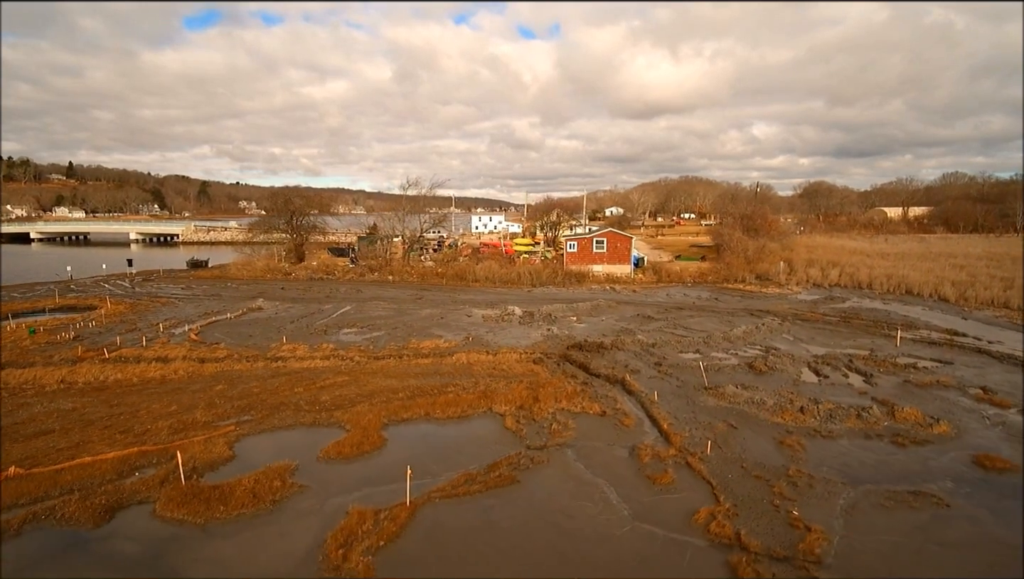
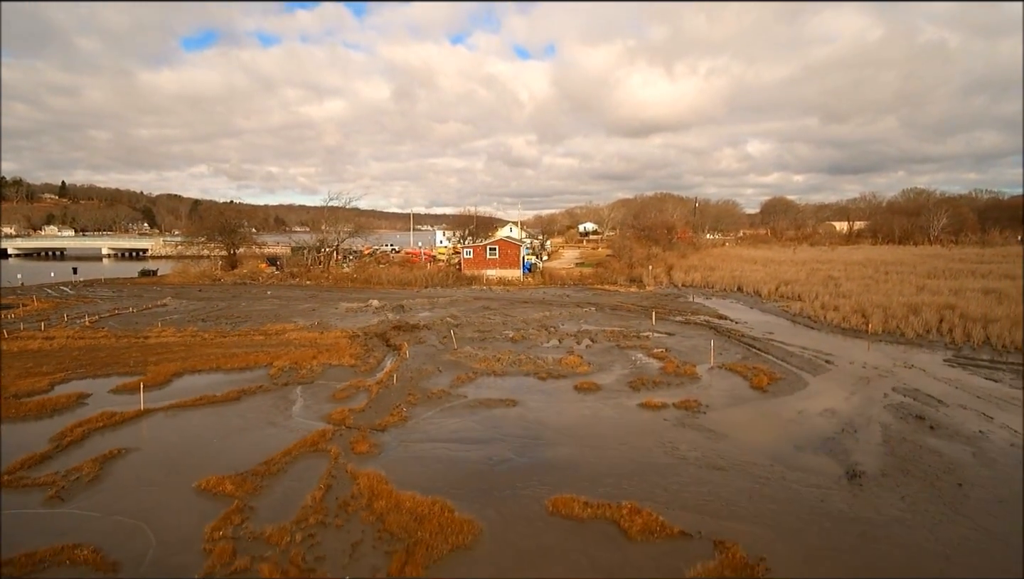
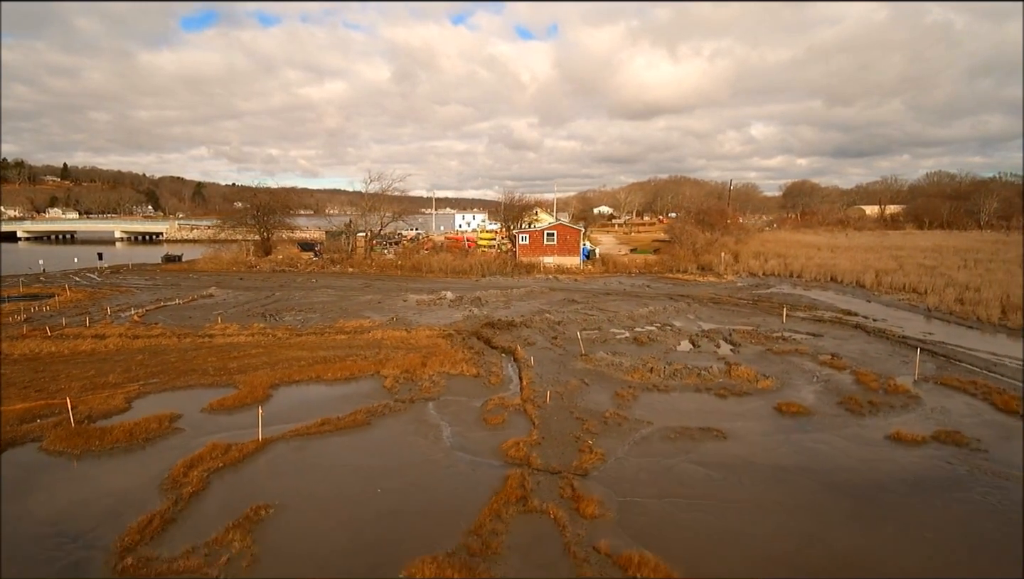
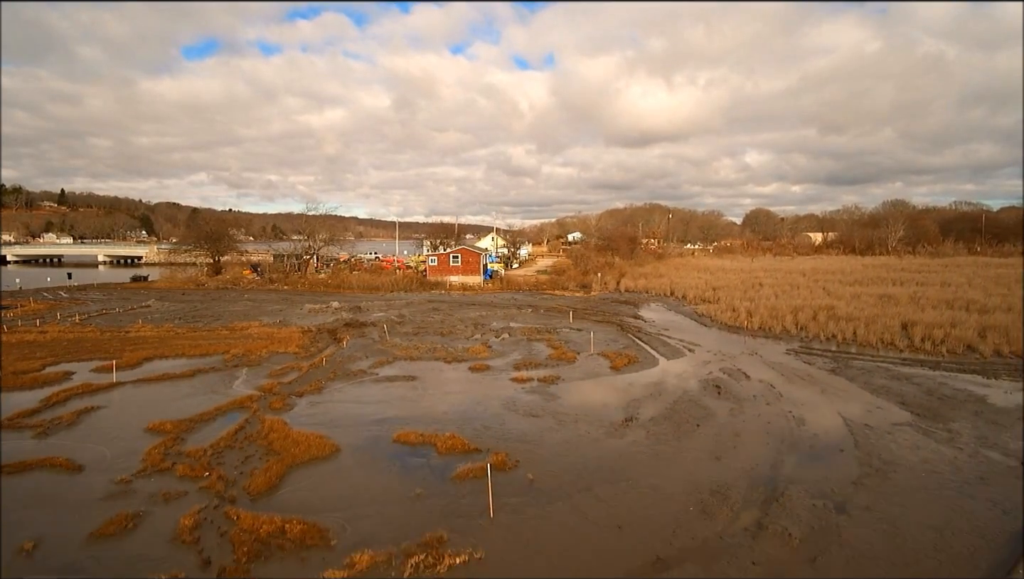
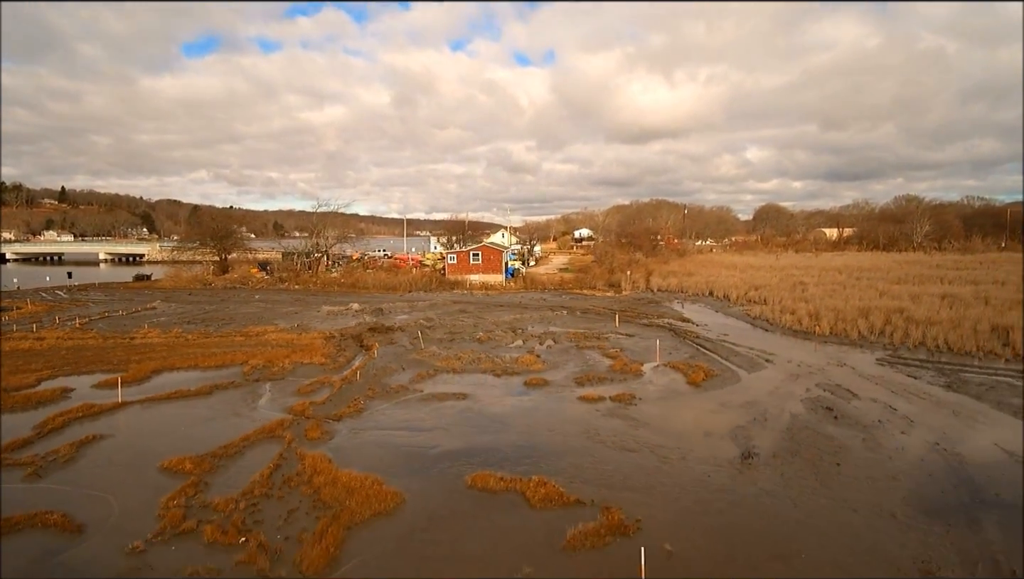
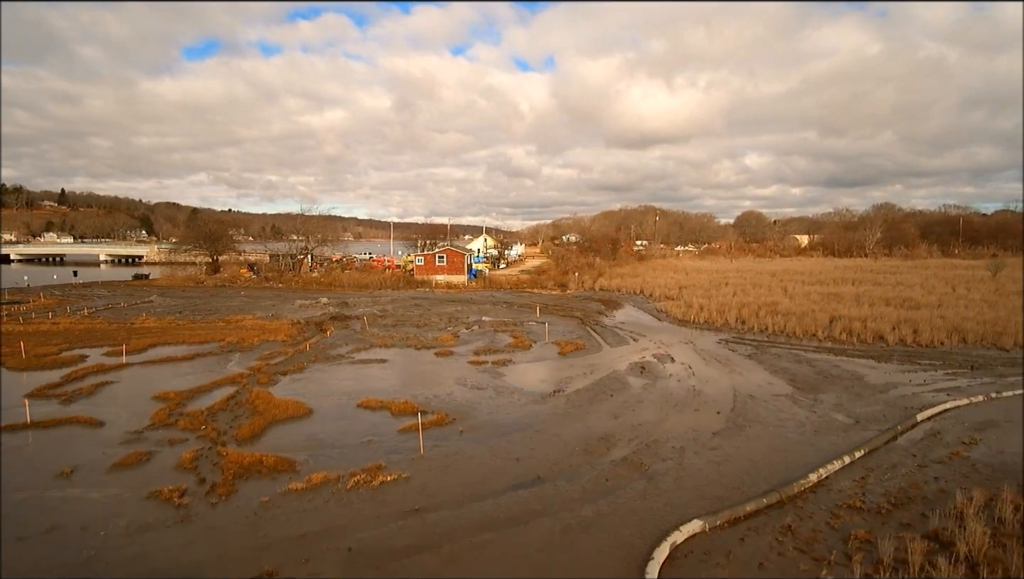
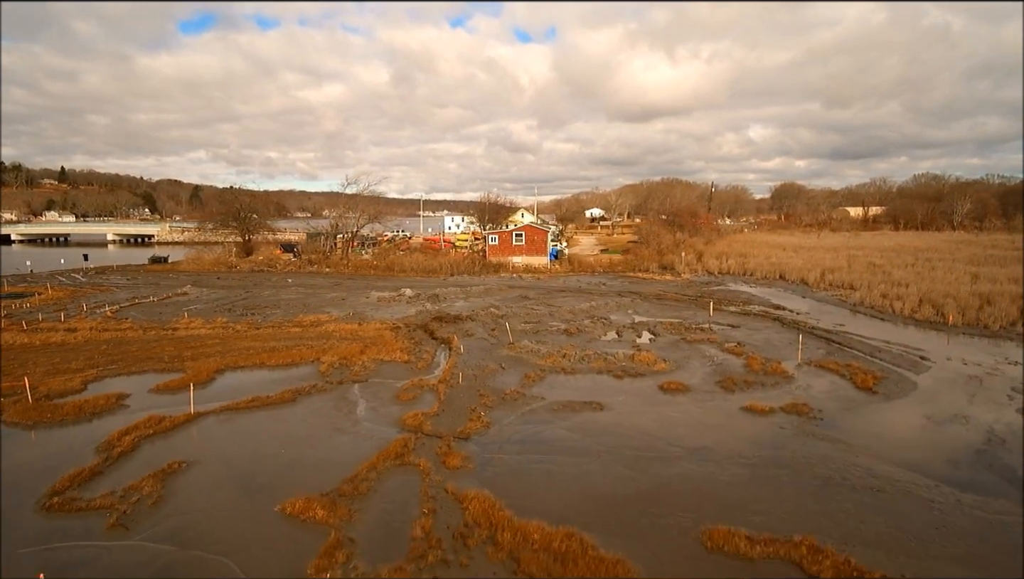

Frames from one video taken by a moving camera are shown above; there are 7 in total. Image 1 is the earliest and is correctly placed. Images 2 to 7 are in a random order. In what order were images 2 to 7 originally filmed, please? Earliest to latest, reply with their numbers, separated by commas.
3, 7, 2, 5, 4, 6
